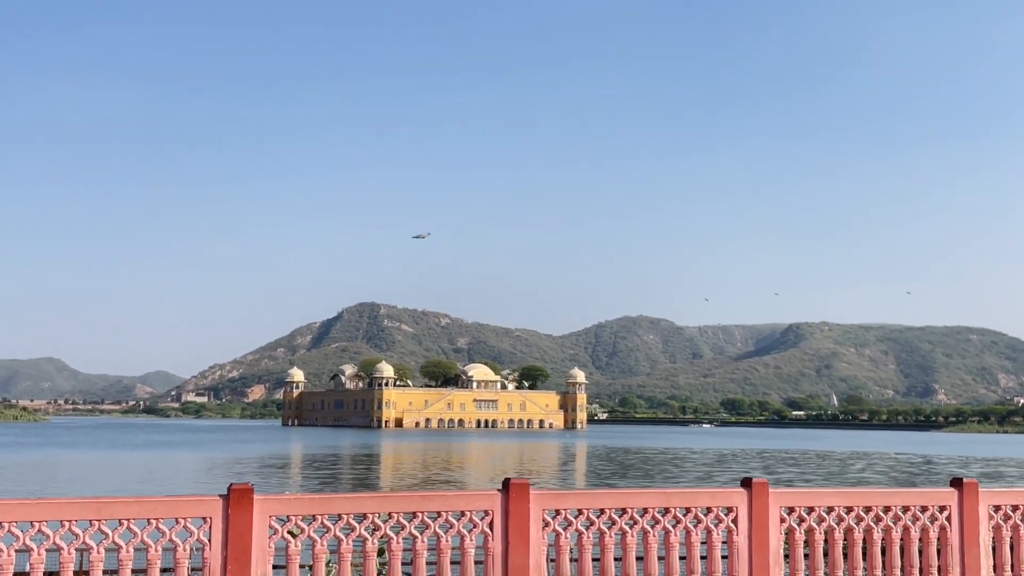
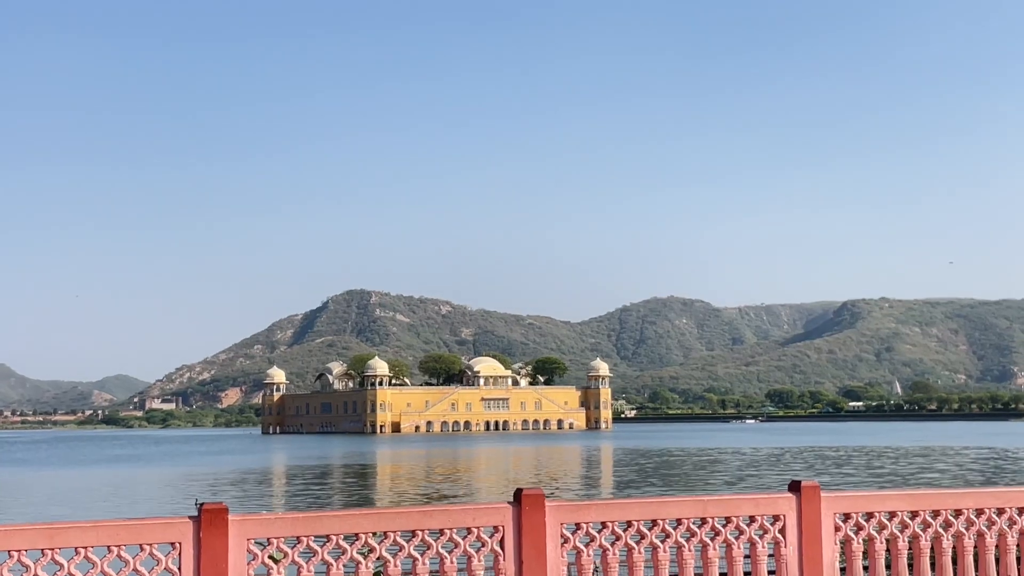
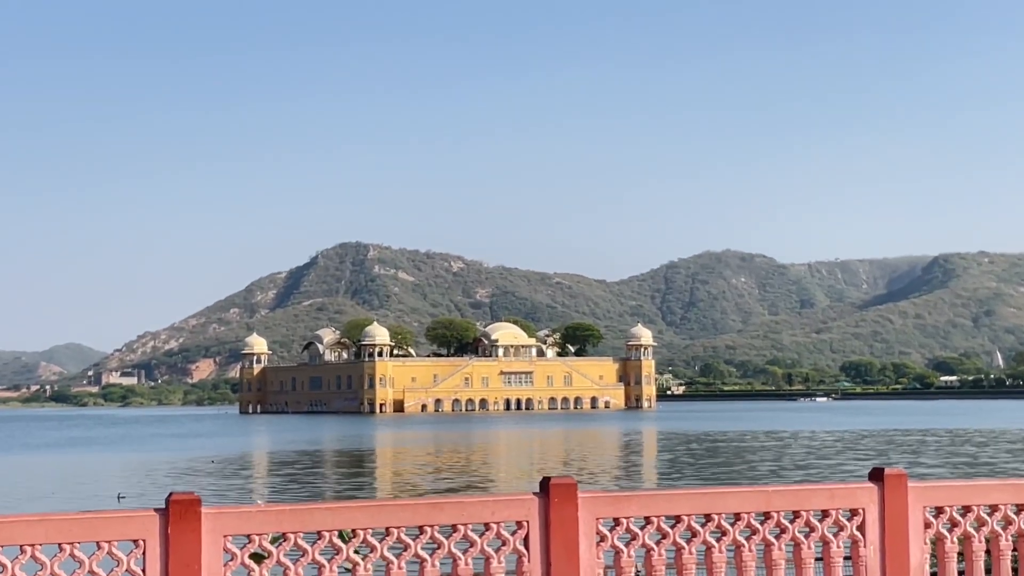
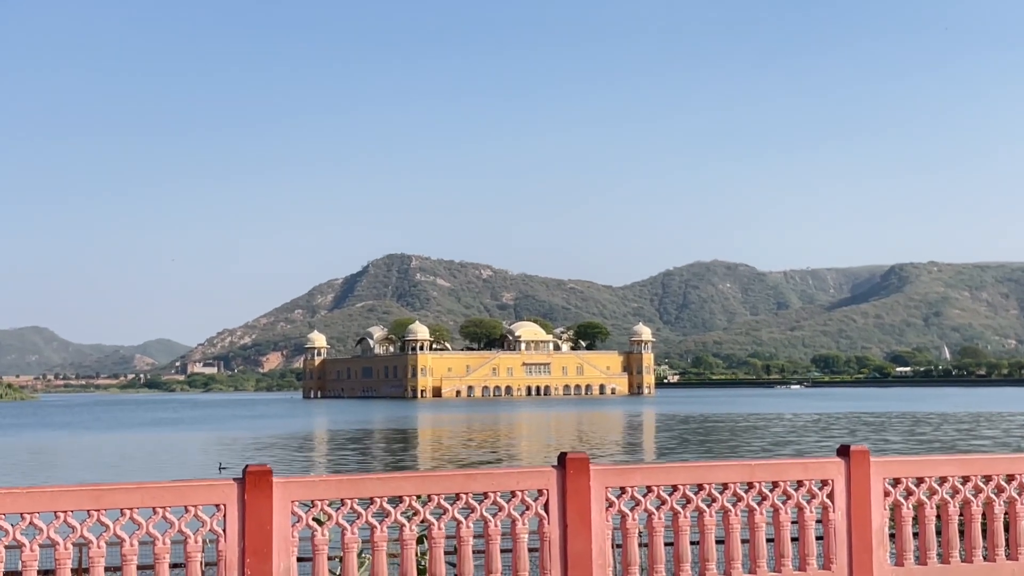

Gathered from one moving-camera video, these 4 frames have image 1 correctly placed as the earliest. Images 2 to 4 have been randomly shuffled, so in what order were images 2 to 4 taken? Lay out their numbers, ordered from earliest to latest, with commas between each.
2, 4, 3
